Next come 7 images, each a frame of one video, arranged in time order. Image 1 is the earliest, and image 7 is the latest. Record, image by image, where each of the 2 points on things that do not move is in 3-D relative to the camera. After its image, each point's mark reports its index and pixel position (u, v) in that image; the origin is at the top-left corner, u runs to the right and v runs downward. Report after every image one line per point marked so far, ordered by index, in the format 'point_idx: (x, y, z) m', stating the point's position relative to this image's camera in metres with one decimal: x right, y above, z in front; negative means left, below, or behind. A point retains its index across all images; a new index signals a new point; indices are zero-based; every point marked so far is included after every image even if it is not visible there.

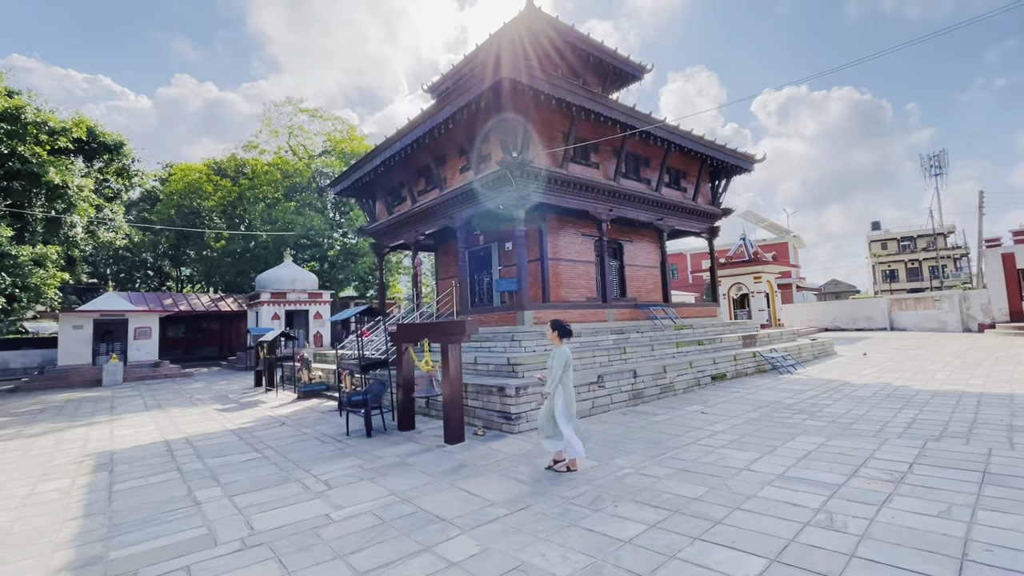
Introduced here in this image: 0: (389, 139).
0: (-3.1, +3.9, +12.4) m
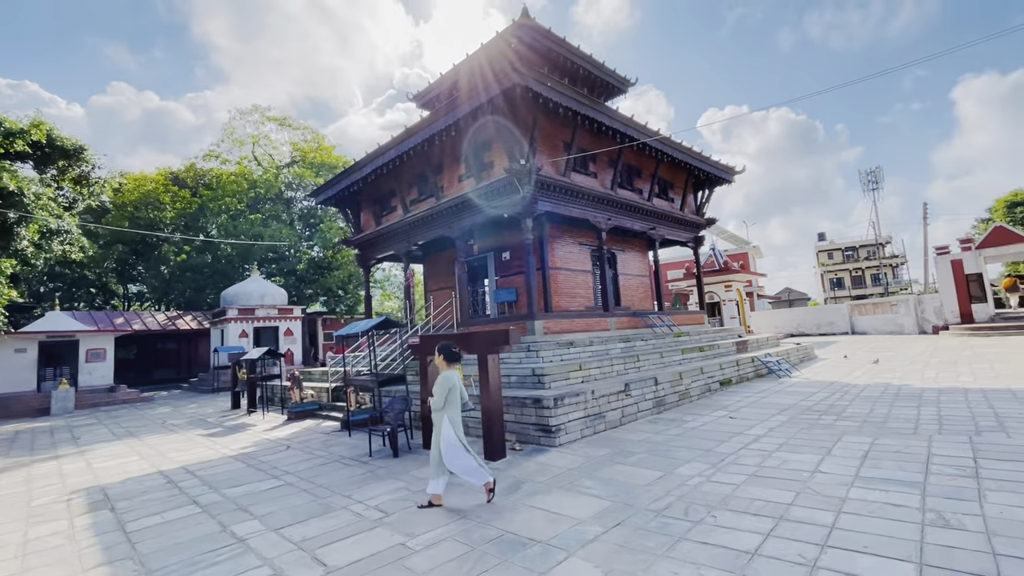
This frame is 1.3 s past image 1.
0: (-3.1, +3.6, +12.0) m
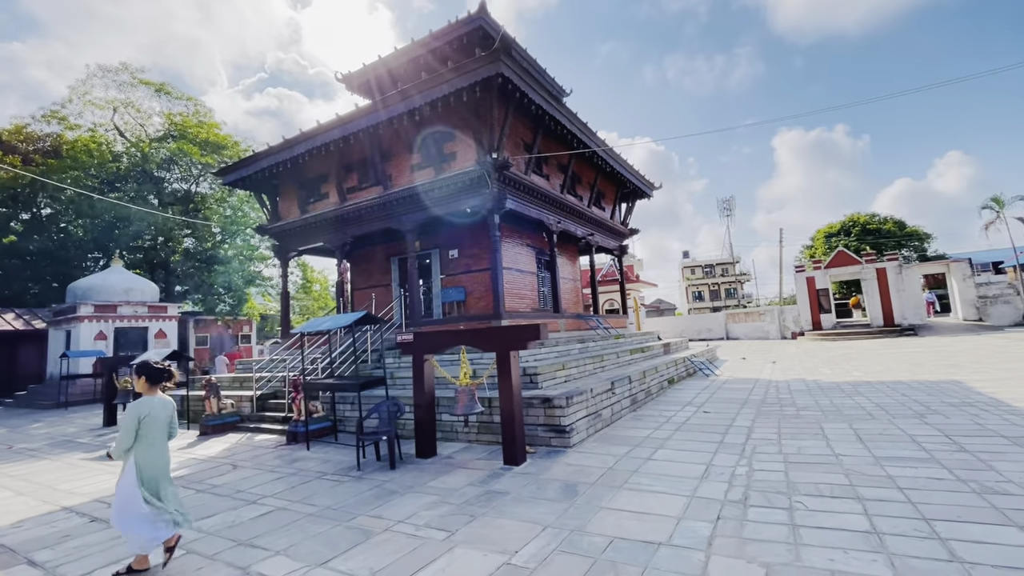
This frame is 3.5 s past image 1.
0: (-4.2, +3.7, +10.8) m
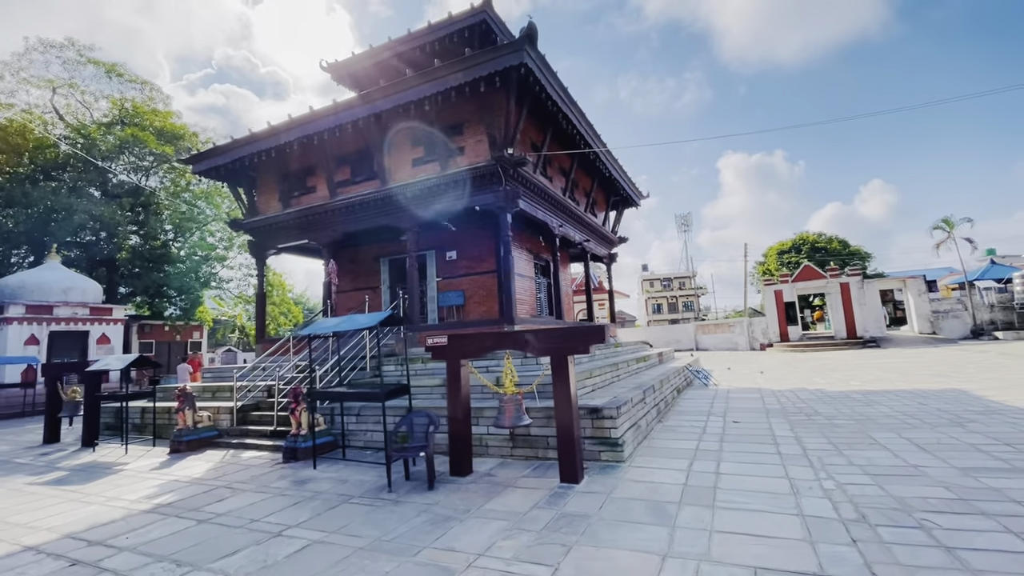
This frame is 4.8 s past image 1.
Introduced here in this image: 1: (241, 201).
0: (-4.0, +3.7, +10.0) m
1: (-7.0, +2.2, +12.2) m
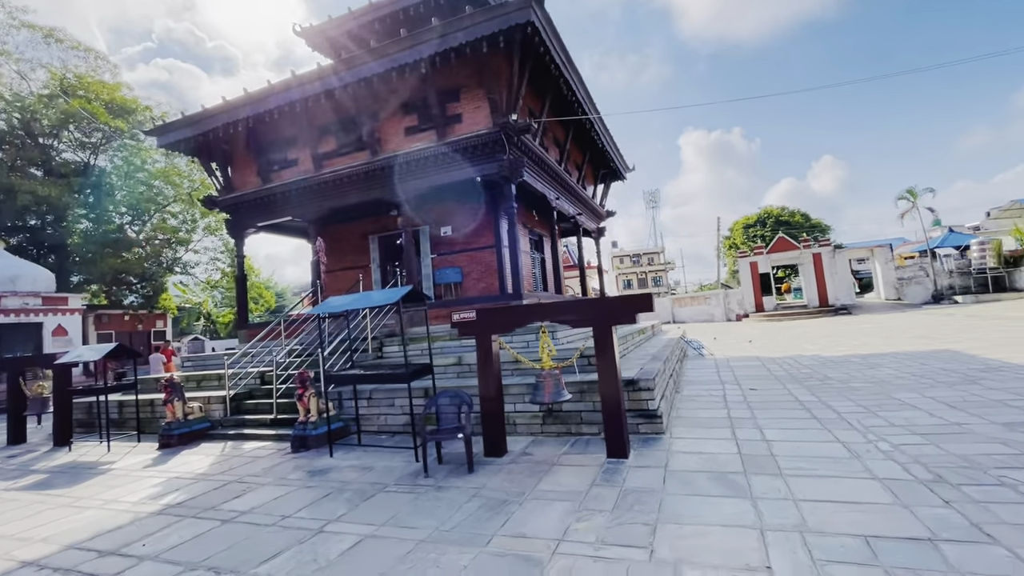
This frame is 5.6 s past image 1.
0: (-4.0, +4.1, +9.2) m
1: (-7.1, +2.6, +11.3) m
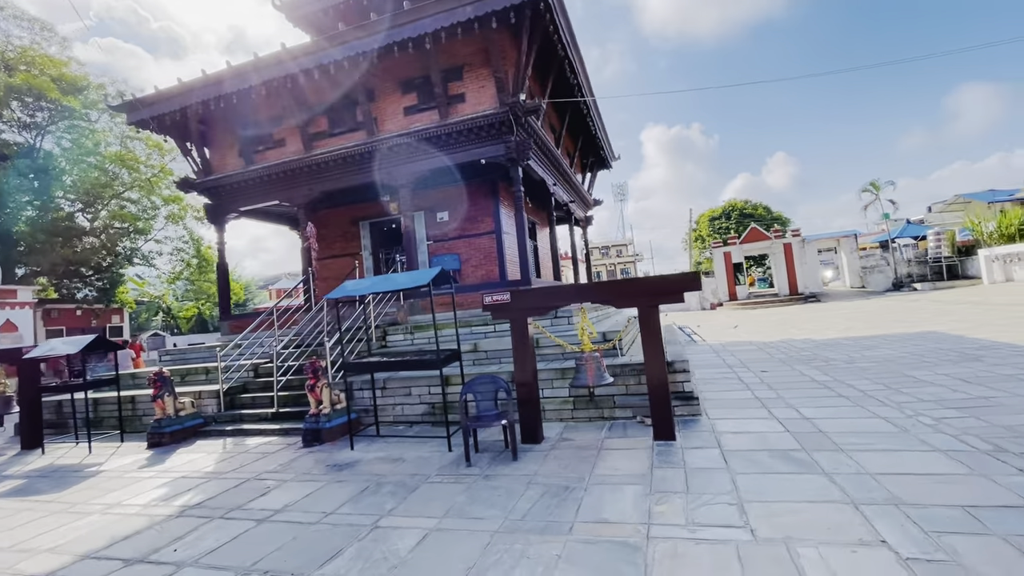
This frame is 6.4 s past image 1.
0: (-4.0, +4.3, +8.6) m
1: (-7.2, +2.9, +10.5) m
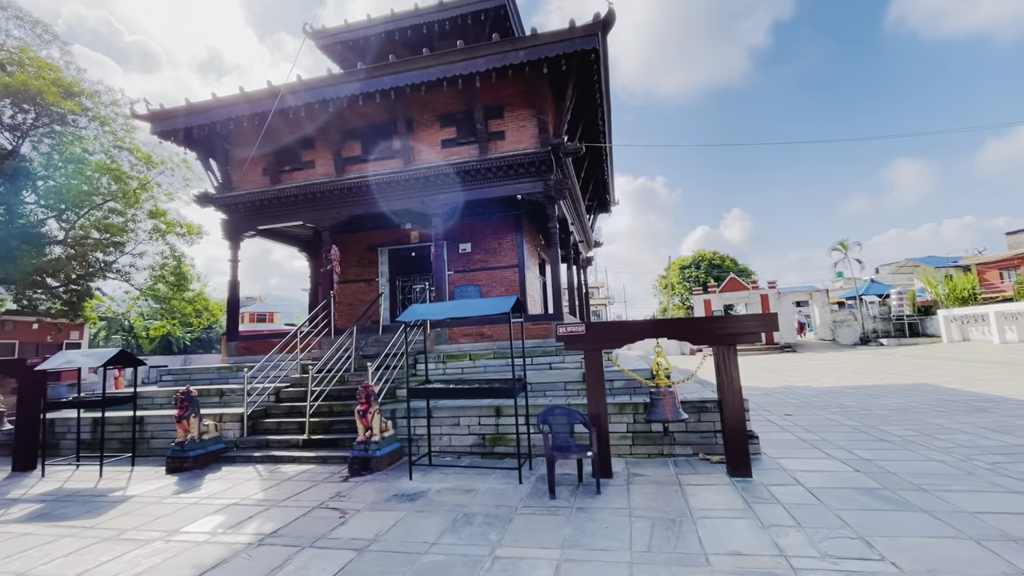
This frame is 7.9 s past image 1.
0: (-3.2, +3.9, +8.8) m
1: (-6.6, +2.5, +10.3) m
